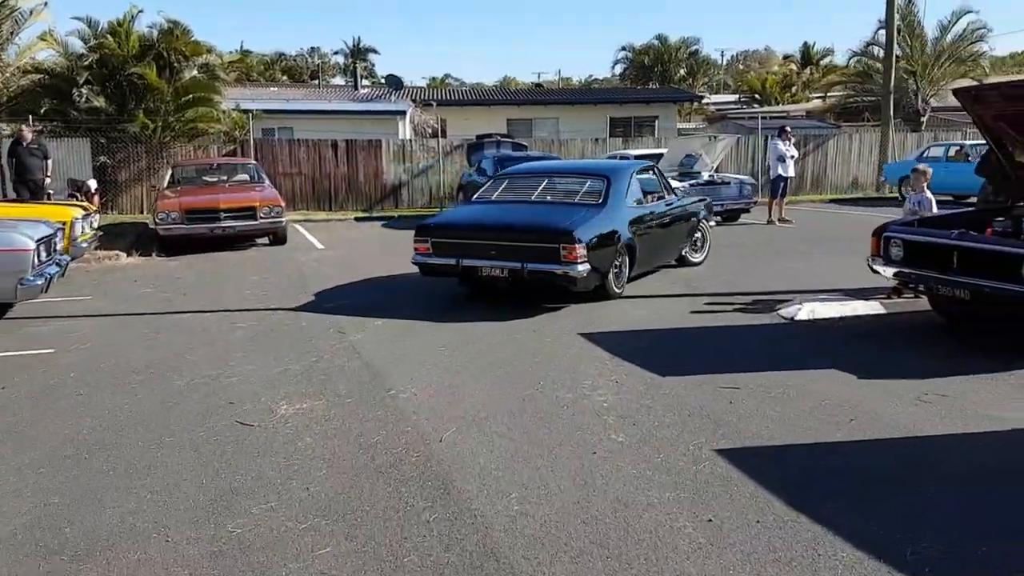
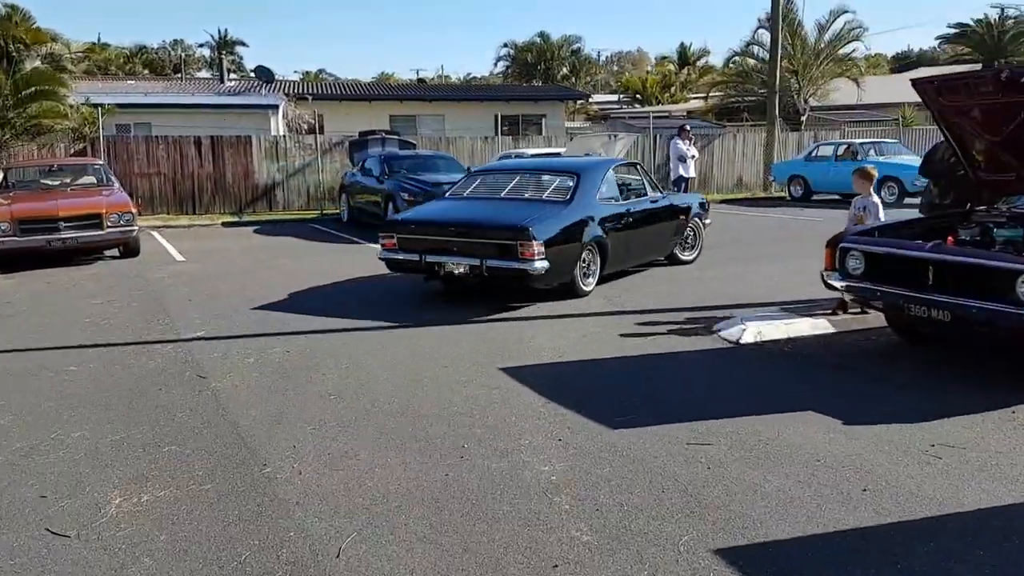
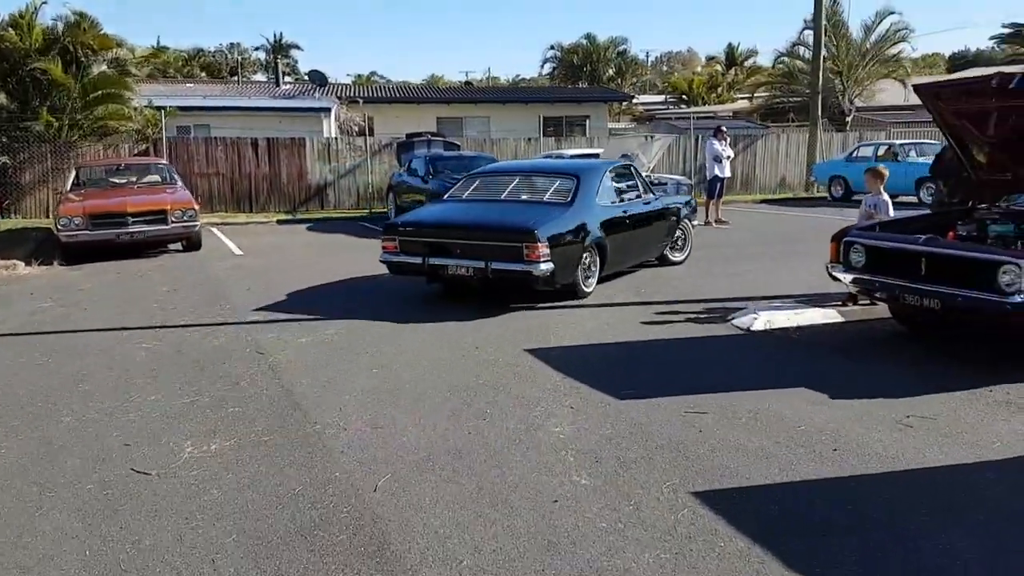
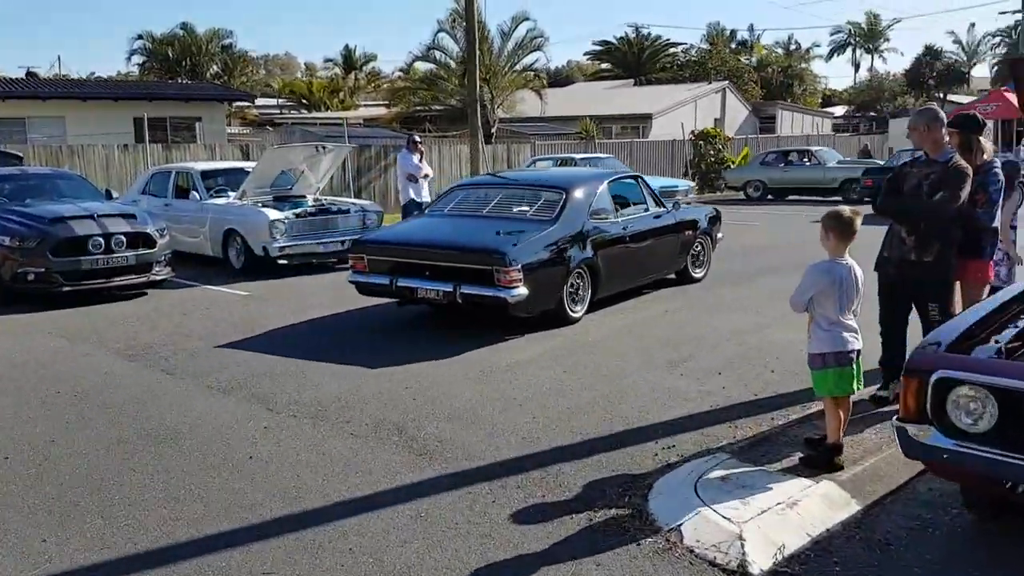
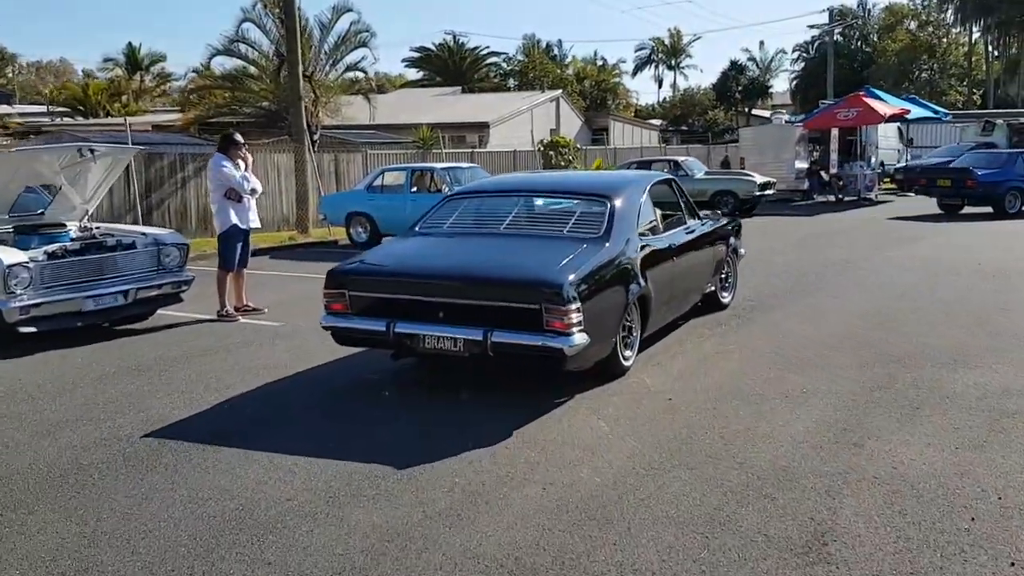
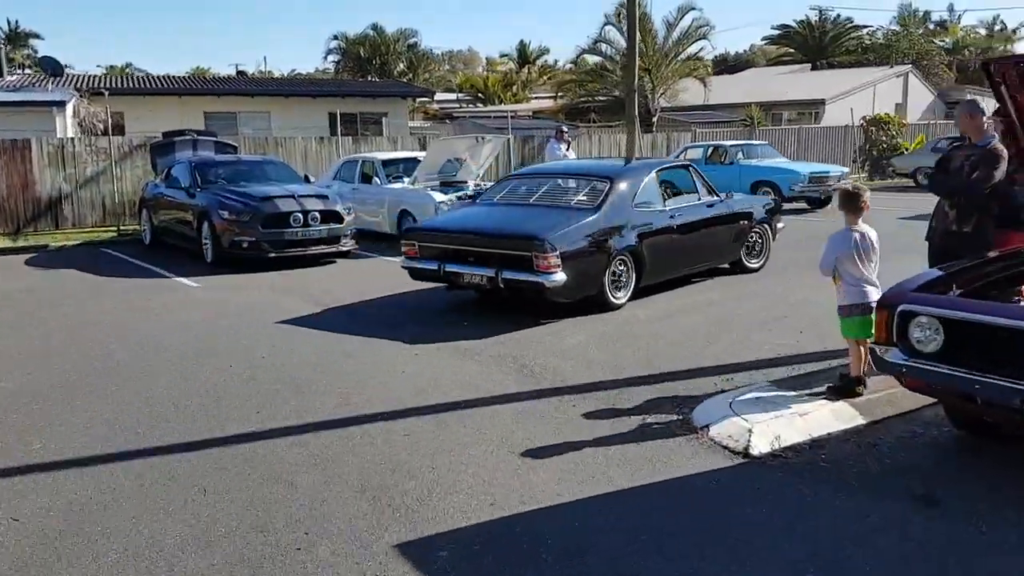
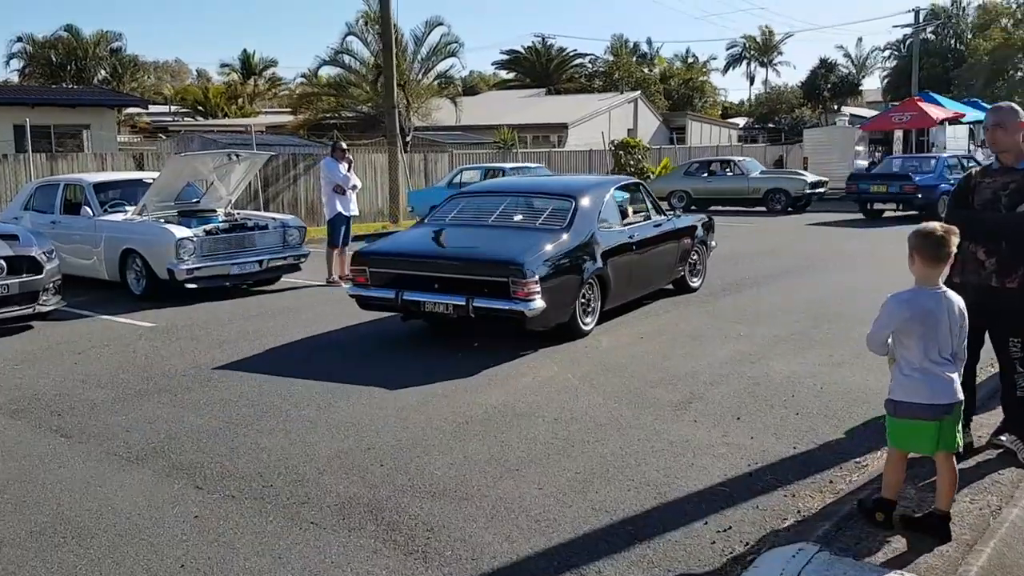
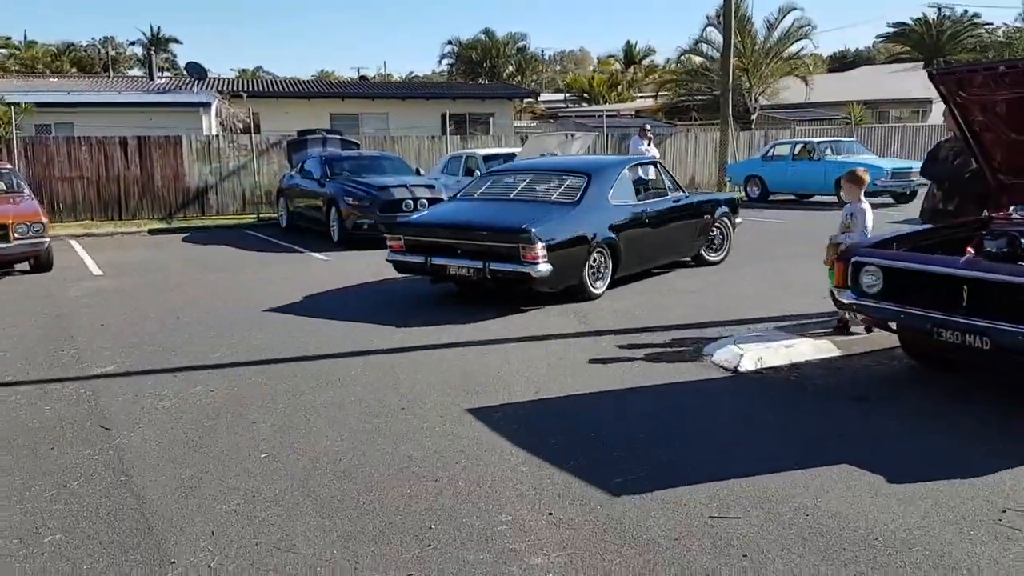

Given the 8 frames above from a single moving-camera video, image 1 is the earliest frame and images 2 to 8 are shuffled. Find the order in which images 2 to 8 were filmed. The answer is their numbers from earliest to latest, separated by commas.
3, 2, 8, 6, 4, 7, 5
